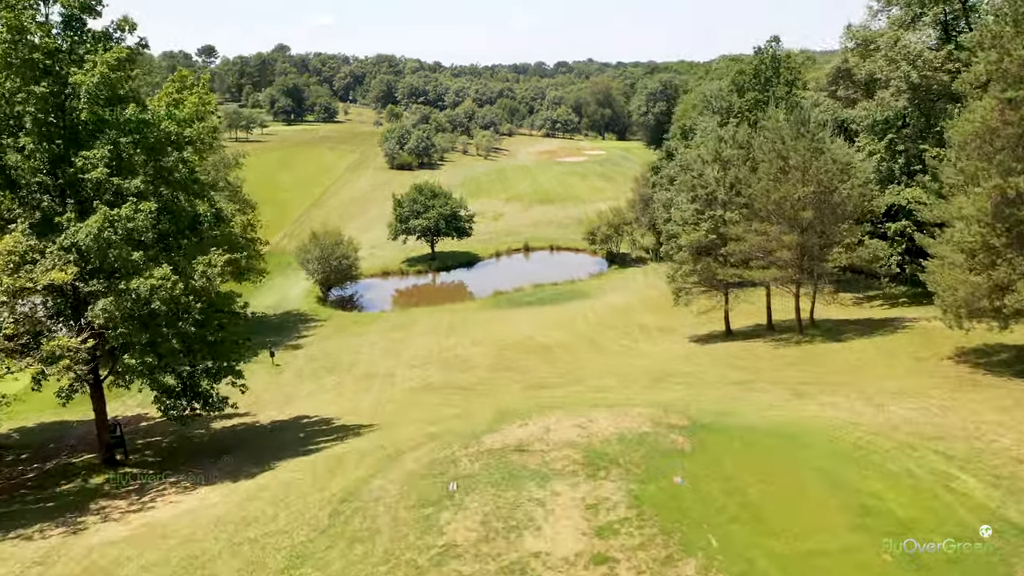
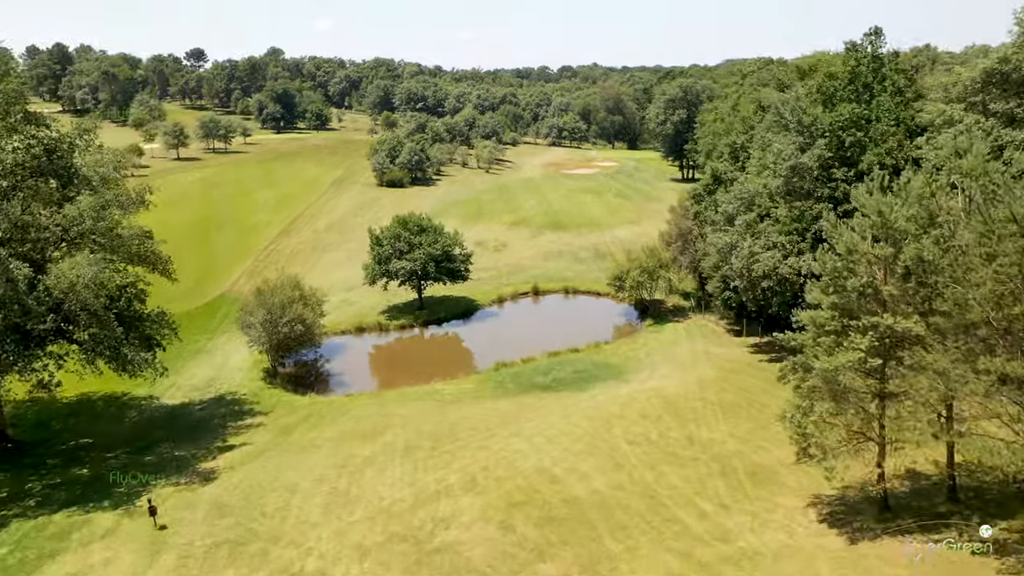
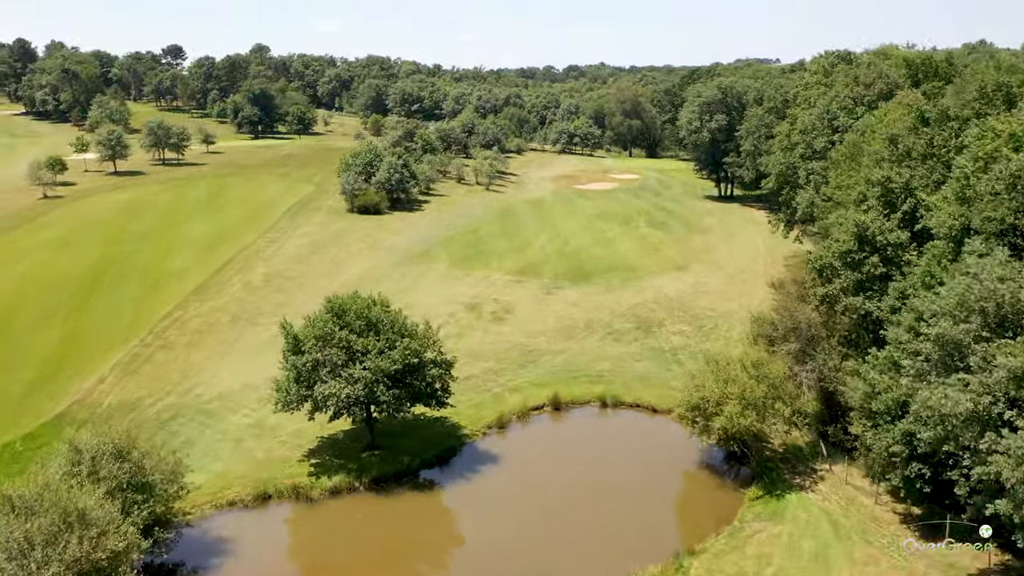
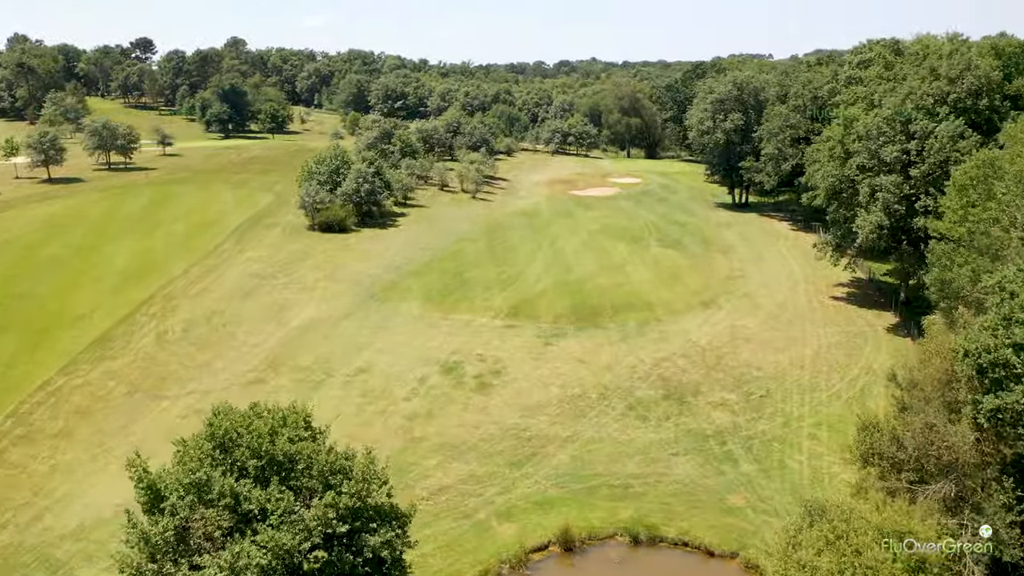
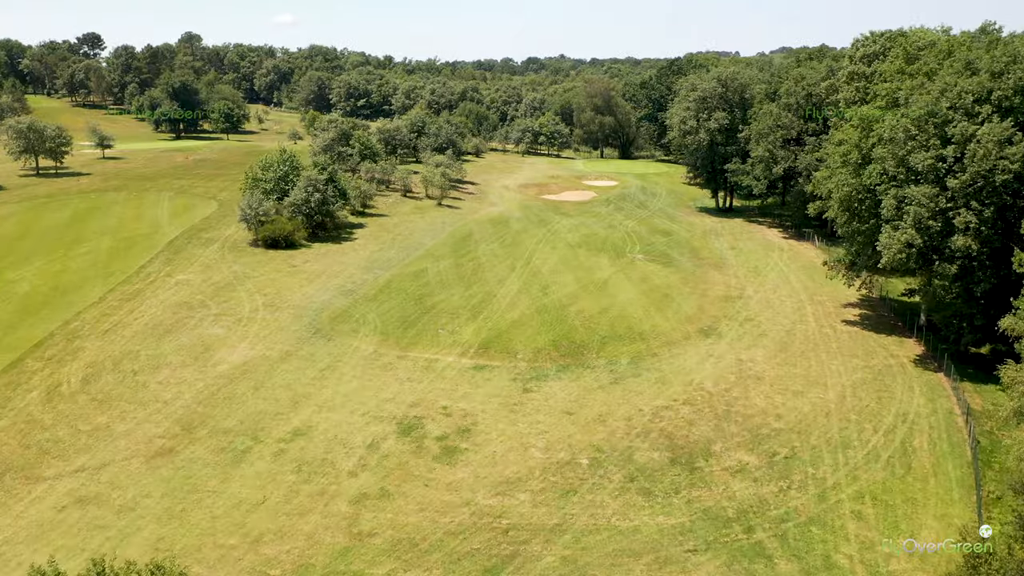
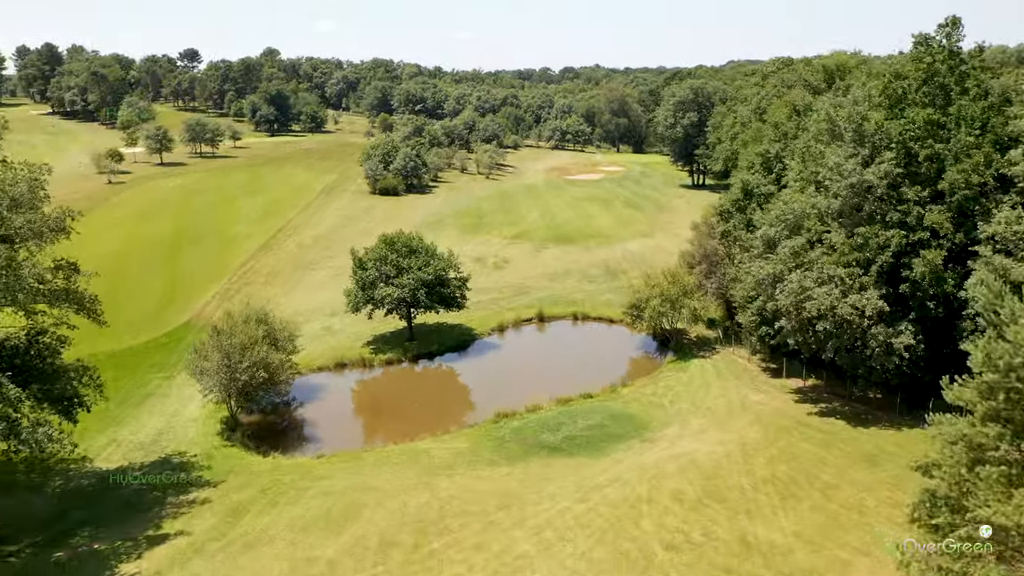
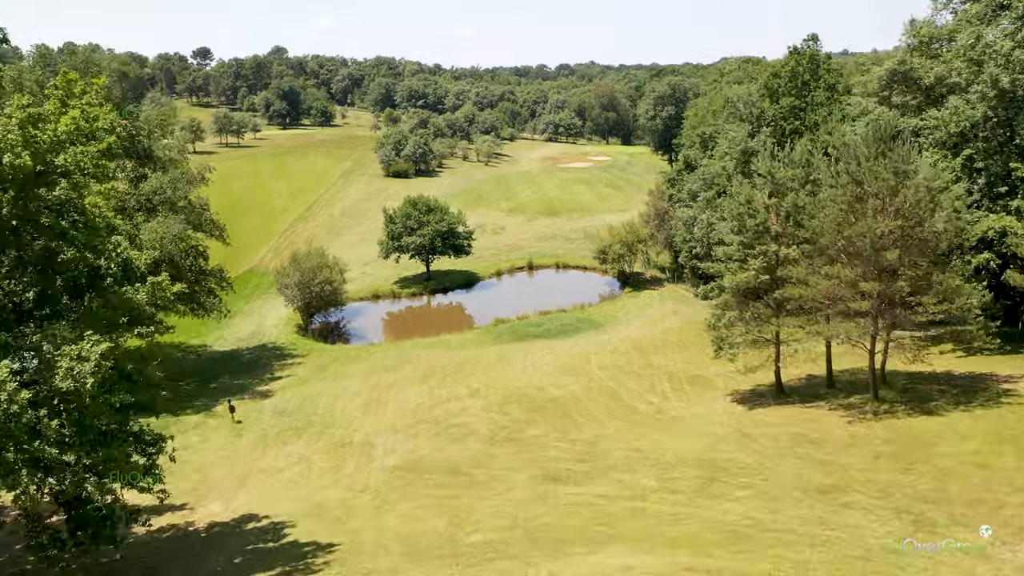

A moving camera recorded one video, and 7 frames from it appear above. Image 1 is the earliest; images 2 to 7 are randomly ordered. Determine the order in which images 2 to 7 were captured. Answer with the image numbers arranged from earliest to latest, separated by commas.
7, 2, 6, 3, 4, 5
